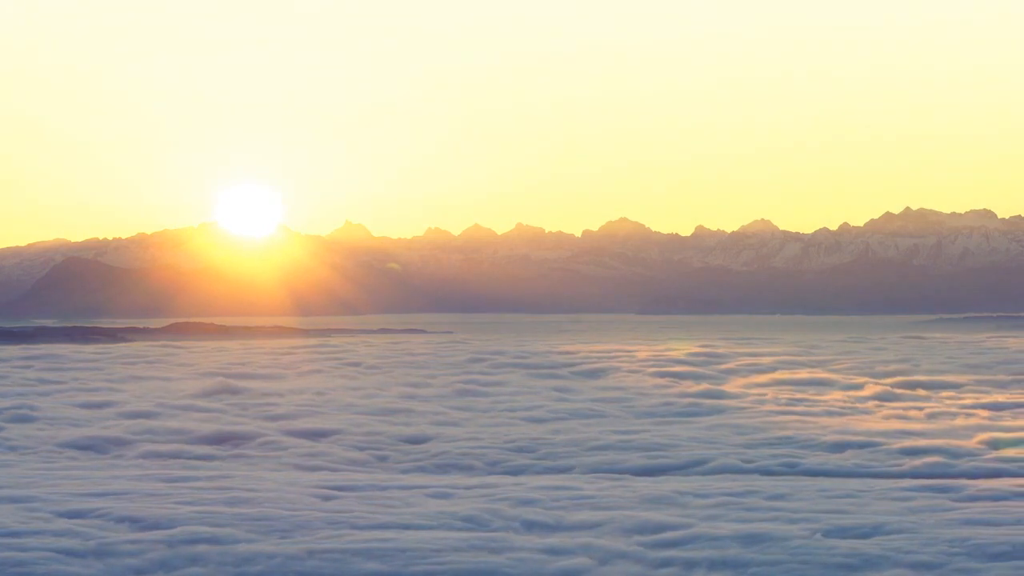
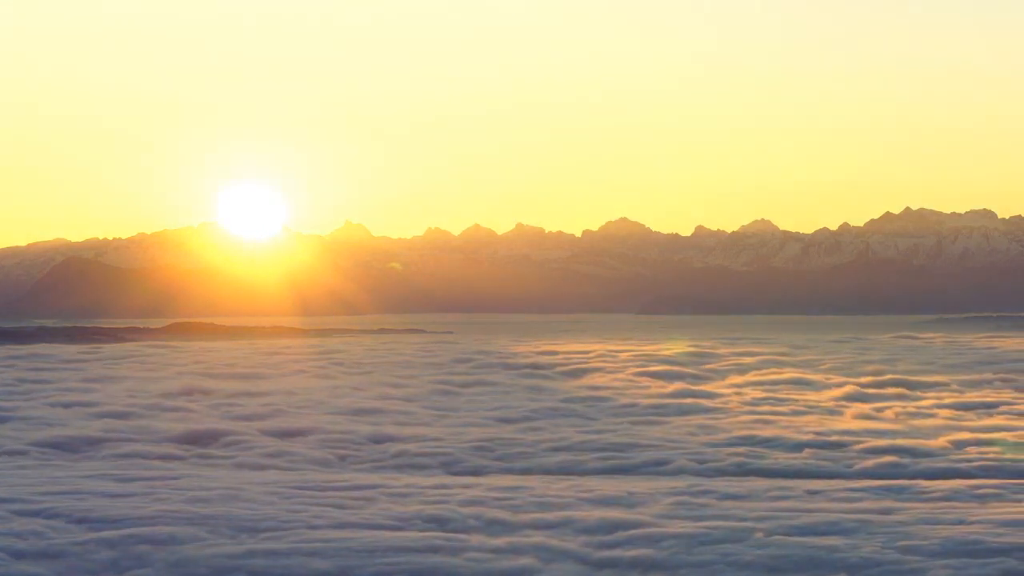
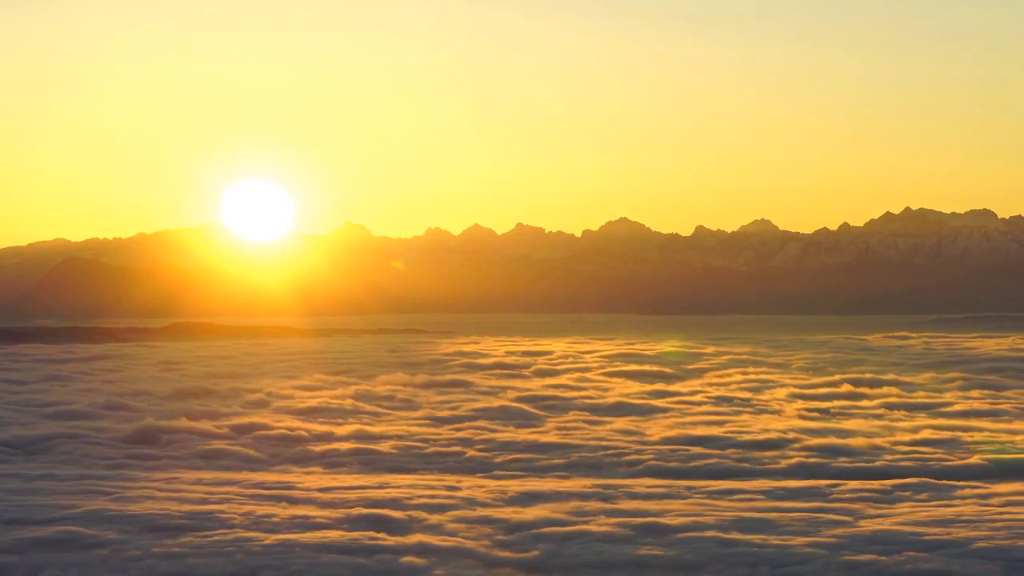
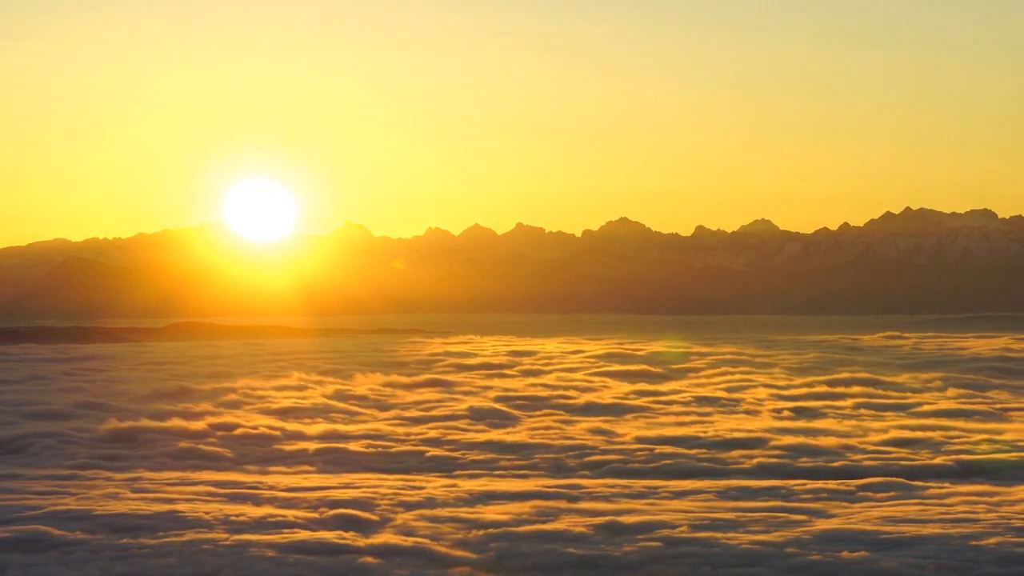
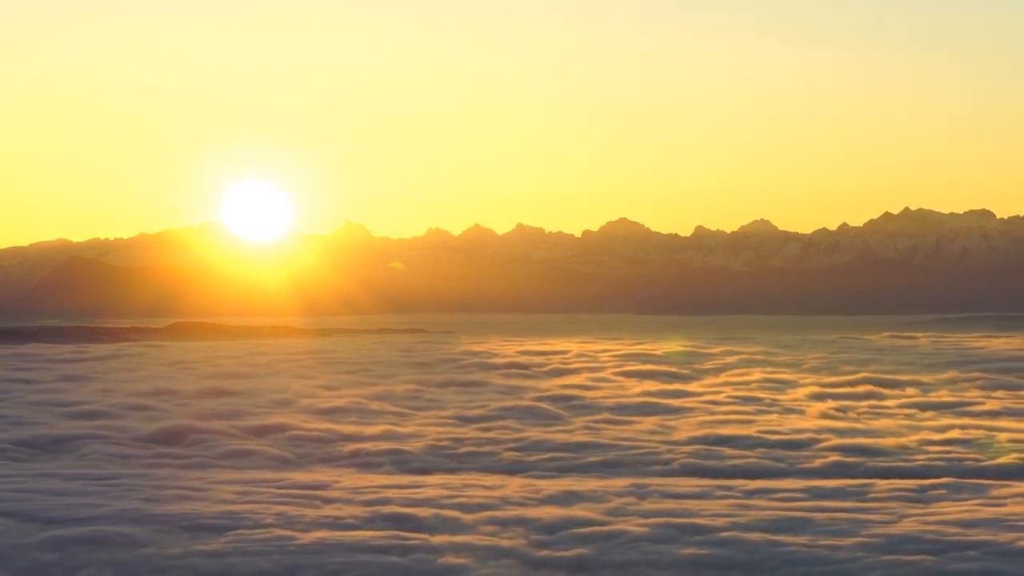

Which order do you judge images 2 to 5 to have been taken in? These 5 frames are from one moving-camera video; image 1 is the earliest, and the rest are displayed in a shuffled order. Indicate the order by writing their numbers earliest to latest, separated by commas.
2, 5, 3, 4
